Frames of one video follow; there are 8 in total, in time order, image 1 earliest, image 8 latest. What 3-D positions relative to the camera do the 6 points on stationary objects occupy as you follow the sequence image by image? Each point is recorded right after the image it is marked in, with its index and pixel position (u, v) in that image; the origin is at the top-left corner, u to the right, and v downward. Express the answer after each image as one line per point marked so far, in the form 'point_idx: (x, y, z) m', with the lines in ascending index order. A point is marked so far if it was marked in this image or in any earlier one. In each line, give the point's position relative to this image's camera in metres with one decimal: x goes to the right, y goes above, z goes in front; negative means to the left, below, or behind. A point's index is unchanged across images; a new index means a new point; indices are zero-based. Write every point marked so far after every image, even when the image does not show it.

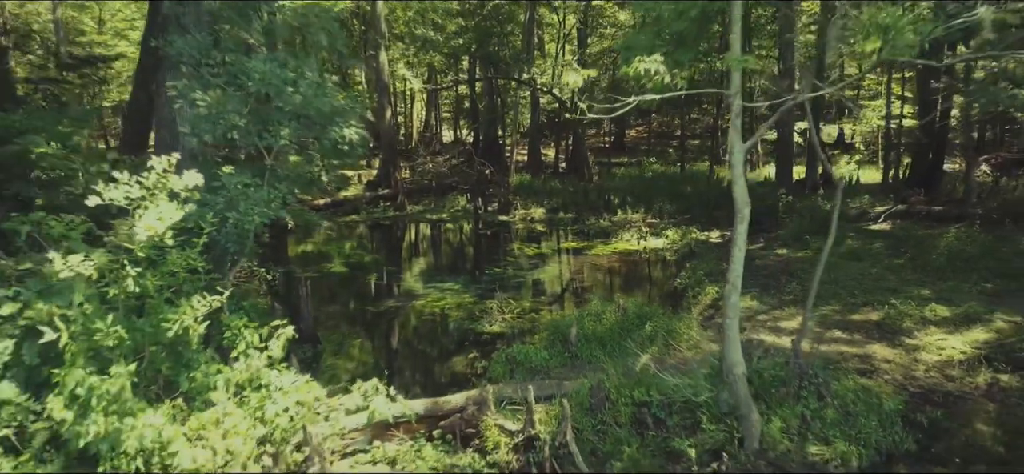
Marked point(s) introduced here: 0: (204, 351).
0: (-1.4, -0.5, +4.3) m
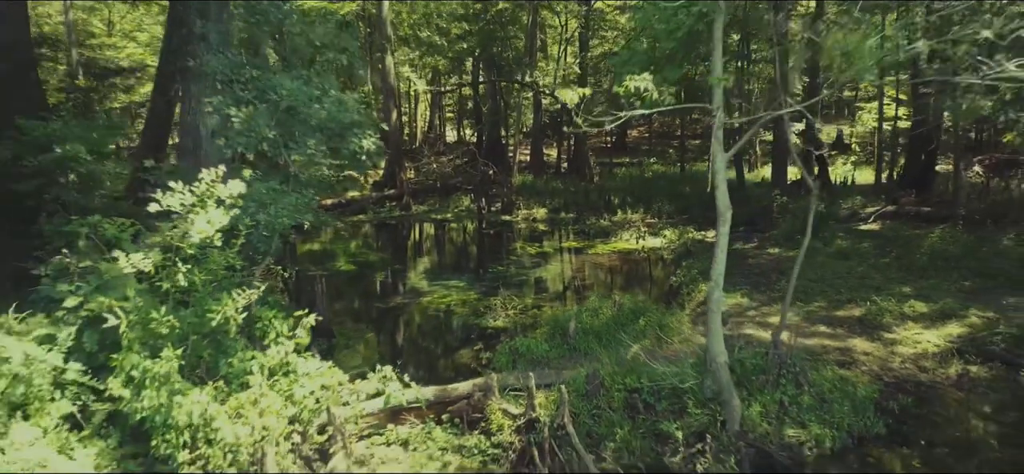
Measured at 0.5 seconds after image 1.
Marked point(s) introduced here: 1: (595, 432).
0: (-1.4, -0.5, +4.8) m
1: (+0.5, -1.2, +5.6) m
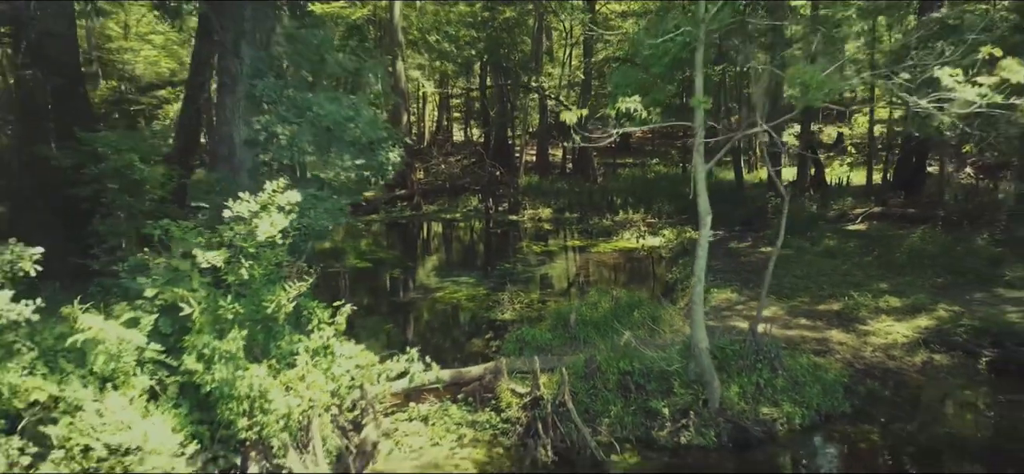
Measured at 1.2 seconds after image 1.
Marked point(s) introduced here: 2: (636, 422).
0: (-1.4, -0.5, +5.6) m
1: (+0.6, -1.2, +6.4) m
2: (+0.9, -1.3, +6.4) m
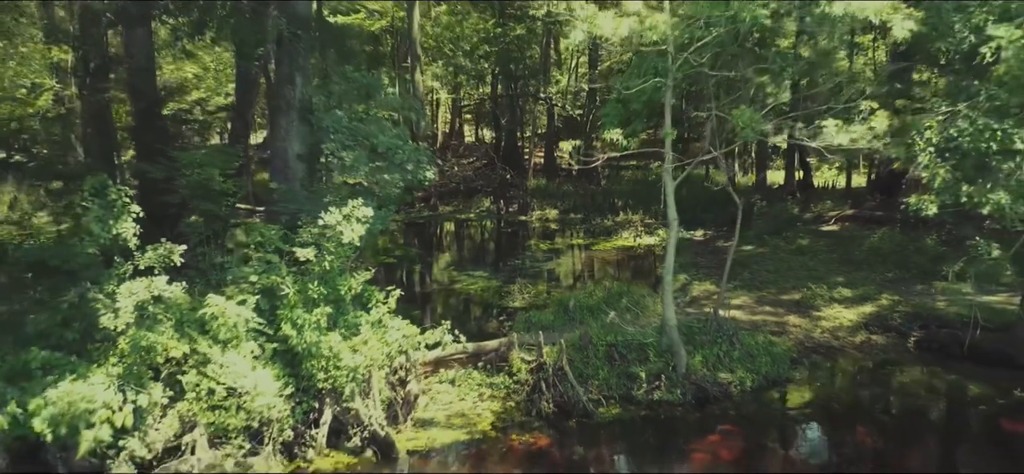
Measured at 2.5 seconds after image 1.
0: (-1.3, -0.5, +7.3) m
1: (+0.6, -1.2, +8.1) m
2: (+0.9, -1.3, +8.1) m
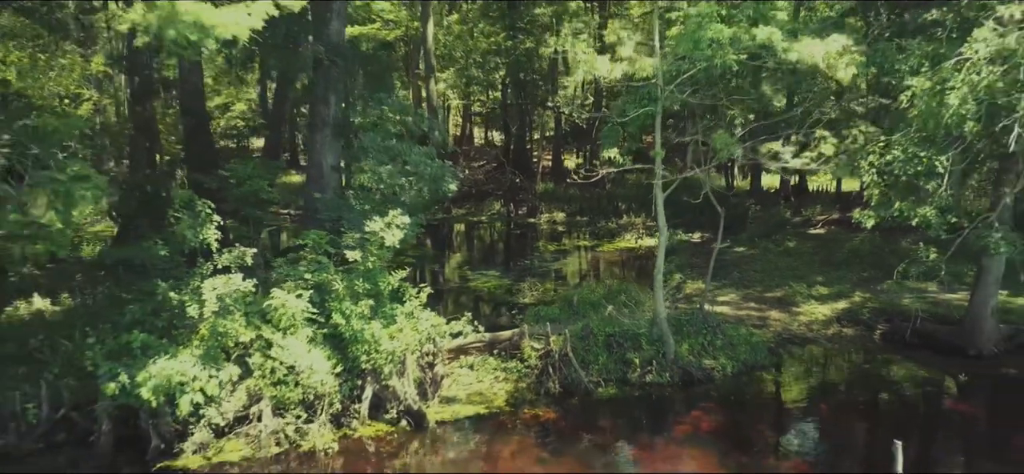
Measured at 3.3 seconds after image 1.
0: (-1.2, -0.6, +8.6) m
1: (+0.8, -1.2, +9.4) m
2: (+1.1, -1.3, +9.3) m
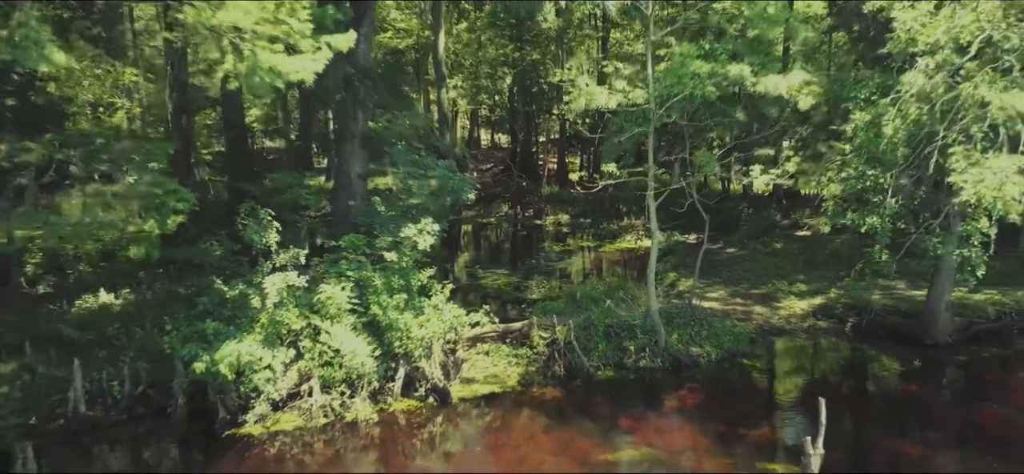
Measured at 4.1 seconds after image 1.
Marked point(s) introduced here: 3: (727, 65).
0: (-1.0, -0.6, +9.9) m
1: (+0.9, -1.3, +10.7) m
2: (+1.2, -1.4, +10.7) m
3: (+2.0, +1.6, +8.5) m
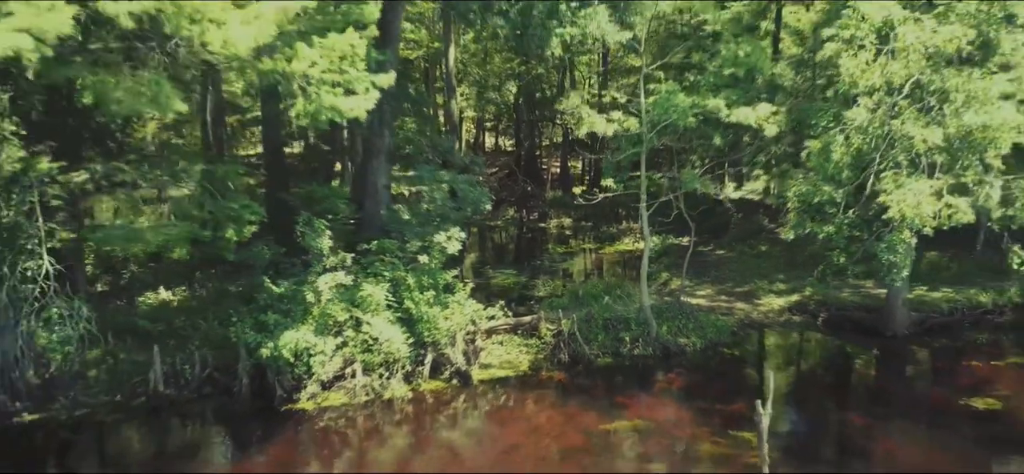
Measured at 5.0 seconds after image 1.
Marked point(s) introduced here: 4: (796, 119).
0: (-0.9, -0.7, +11.5) m
1: (+1.0, -1.3, +12.3) m
2: (+1.3, -1.4, +12.2) m
3: (+2.1, +1.5, +10.1) m
4: (+3.4, +1.4, +11.1) m
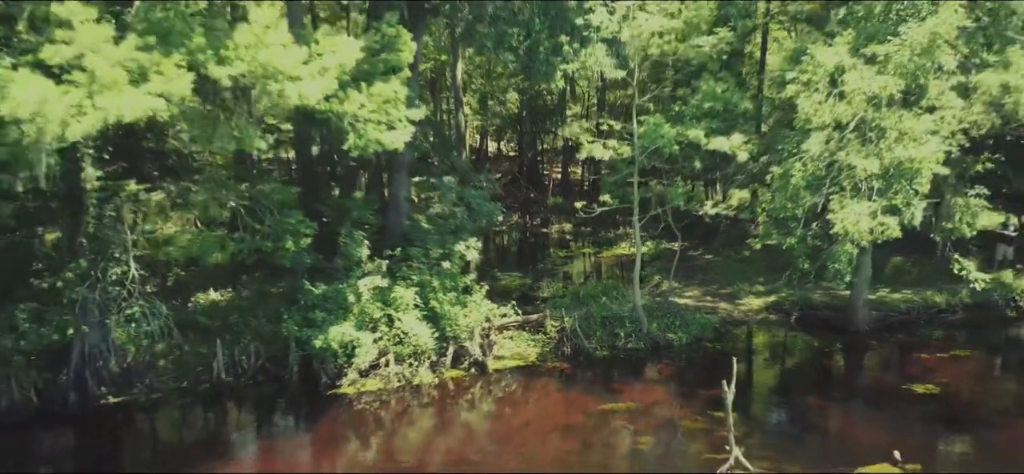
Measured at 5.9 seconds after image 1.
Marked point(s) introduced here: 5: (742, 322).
0: (-0.8, -0.8, +13.3) m
1: (+1.2, -1.5, +14.1) m
2: (+1.5, -1.5, +14.0) m
3: (+2.3, +1.4, +11.9) m
4: (+3.6, +1.3, +12.8) m
5: (+3.8, -1.5, +15.2) m
